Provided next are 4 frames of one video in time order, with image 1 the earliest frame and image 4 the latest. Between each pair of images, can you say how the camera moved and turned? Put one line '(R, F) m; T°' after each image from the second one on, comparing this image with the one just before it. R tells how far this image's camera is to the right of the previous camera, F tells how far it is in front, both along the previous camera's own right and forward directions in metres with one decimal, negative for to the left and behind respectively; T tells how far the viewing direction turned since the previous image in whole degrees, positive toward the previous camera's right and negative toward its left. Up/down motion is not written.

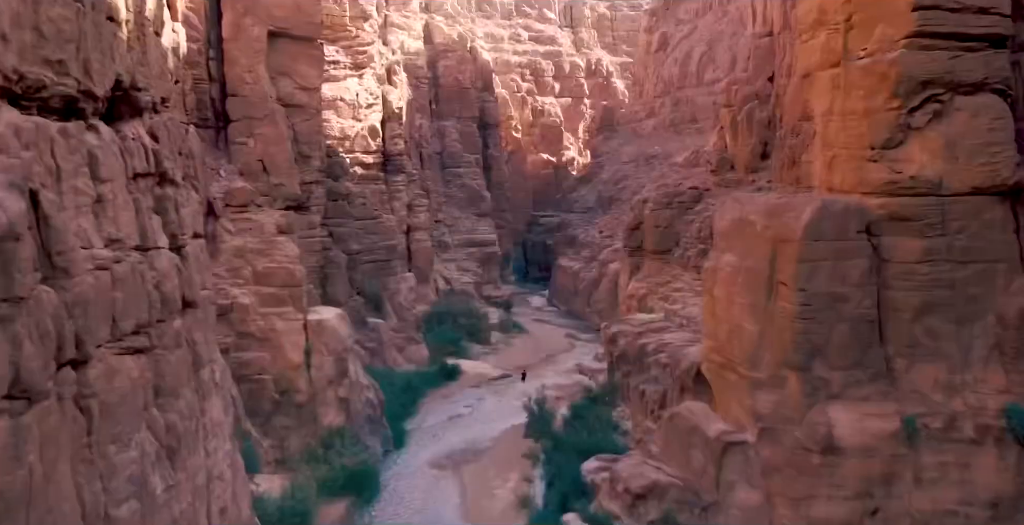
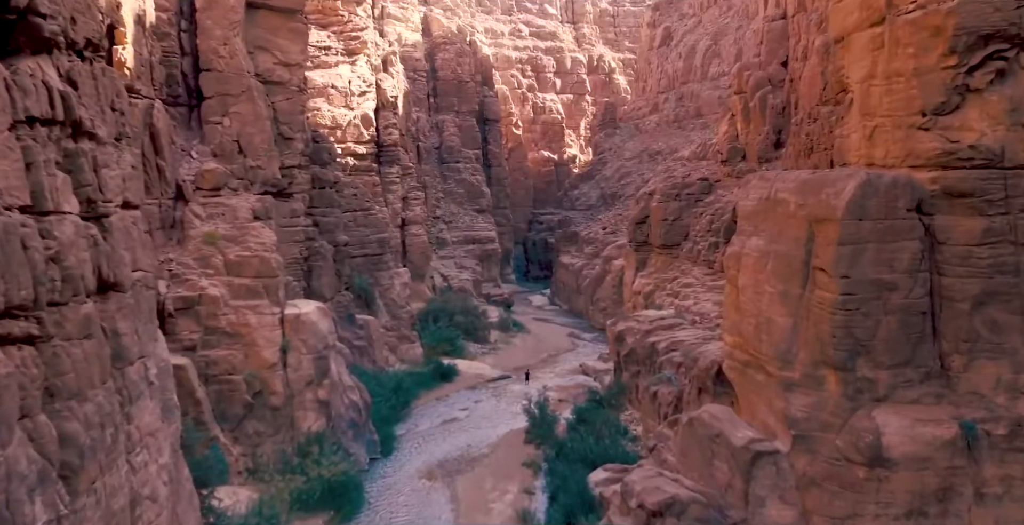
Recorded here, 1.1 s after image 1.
(0.0, +0.9) m; 0°
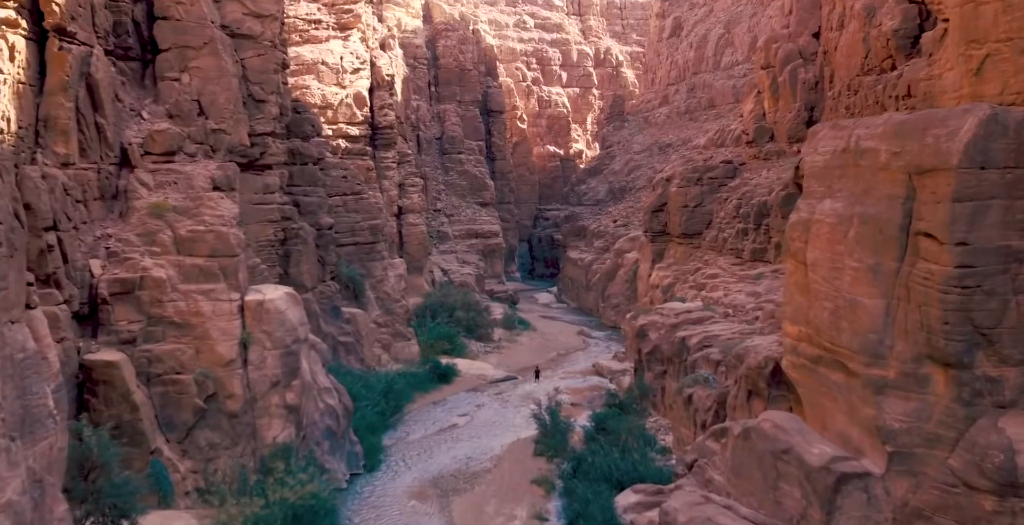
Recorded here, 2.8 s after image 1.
(0.0, +1.4) m; 0°
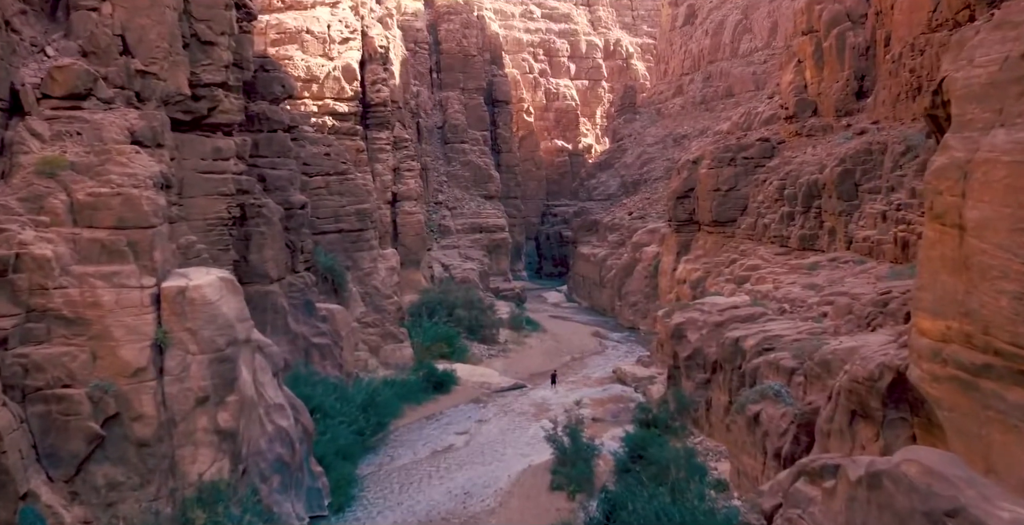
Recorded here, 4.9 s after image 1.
(0.0, +1.8) m; 0°
